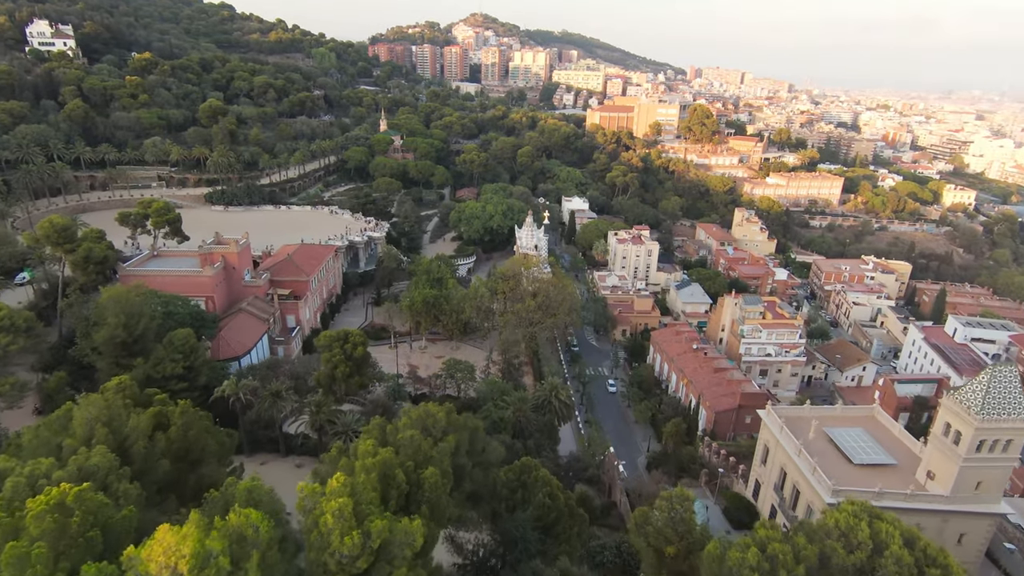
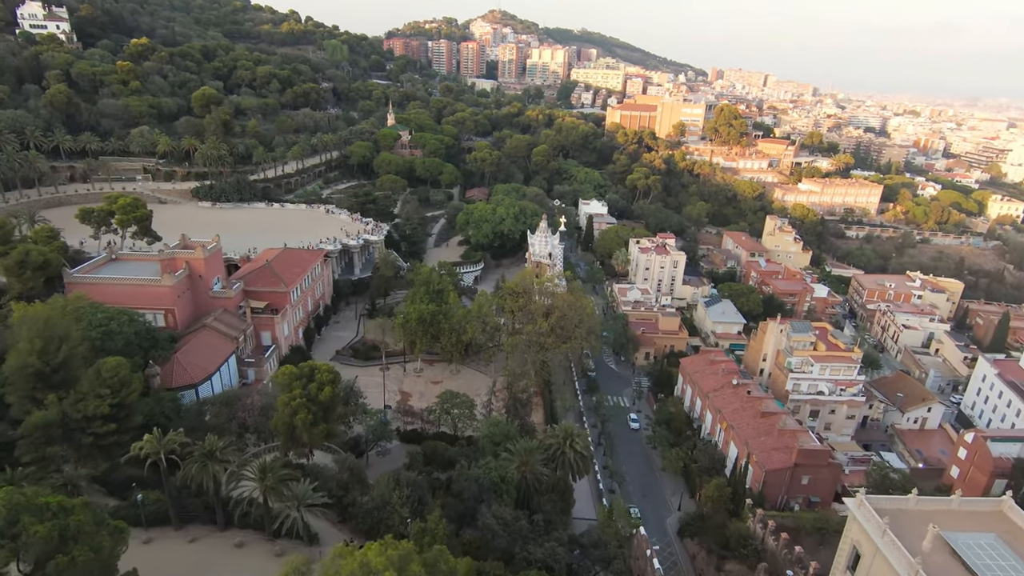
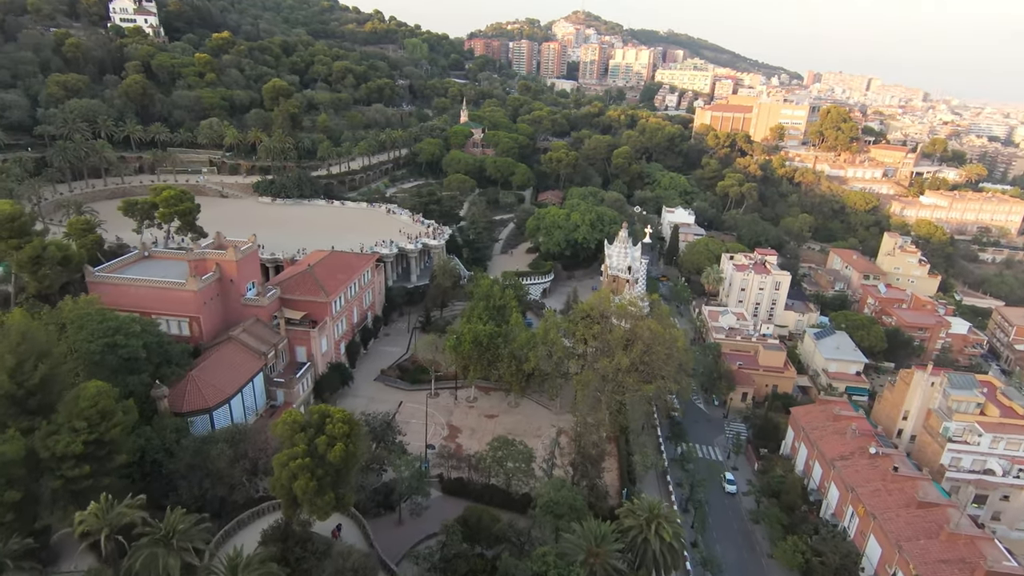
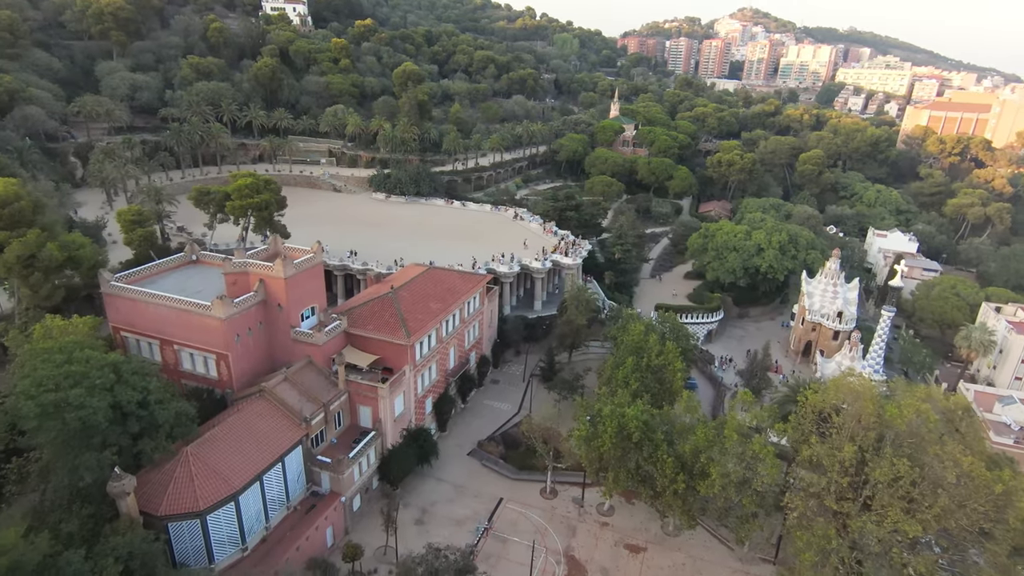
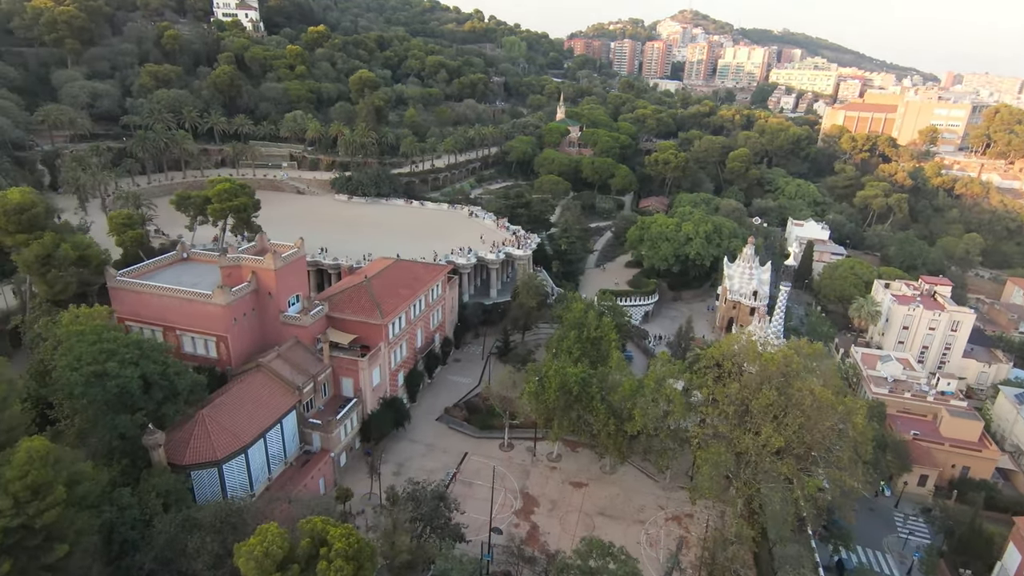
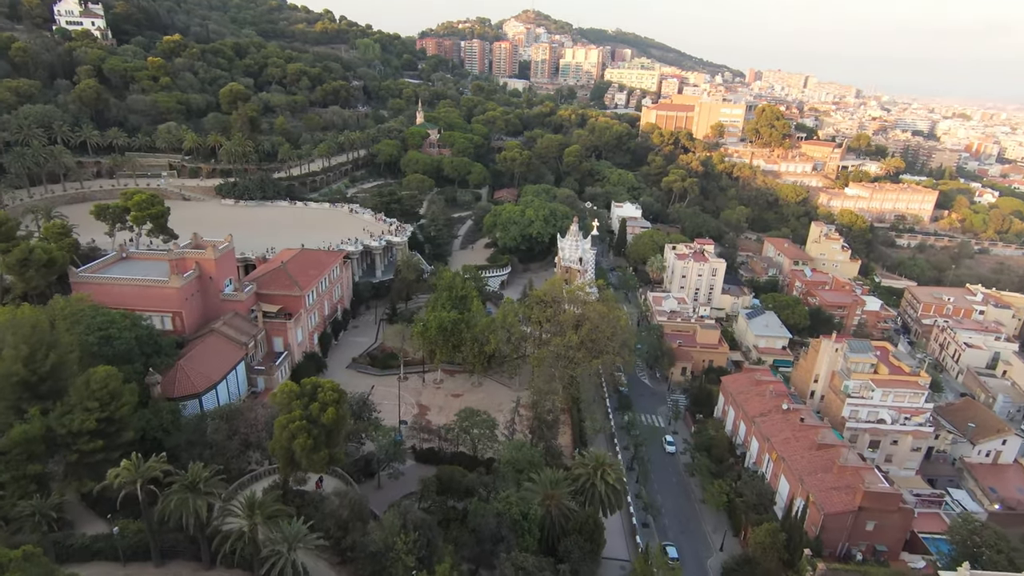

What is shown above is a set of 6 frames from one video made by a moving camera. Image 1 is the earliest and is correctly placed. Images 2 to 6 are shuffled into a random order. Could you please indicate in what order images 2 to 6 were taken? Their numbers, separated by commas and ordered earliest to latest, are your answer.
2, 6, 3, 5, 4
